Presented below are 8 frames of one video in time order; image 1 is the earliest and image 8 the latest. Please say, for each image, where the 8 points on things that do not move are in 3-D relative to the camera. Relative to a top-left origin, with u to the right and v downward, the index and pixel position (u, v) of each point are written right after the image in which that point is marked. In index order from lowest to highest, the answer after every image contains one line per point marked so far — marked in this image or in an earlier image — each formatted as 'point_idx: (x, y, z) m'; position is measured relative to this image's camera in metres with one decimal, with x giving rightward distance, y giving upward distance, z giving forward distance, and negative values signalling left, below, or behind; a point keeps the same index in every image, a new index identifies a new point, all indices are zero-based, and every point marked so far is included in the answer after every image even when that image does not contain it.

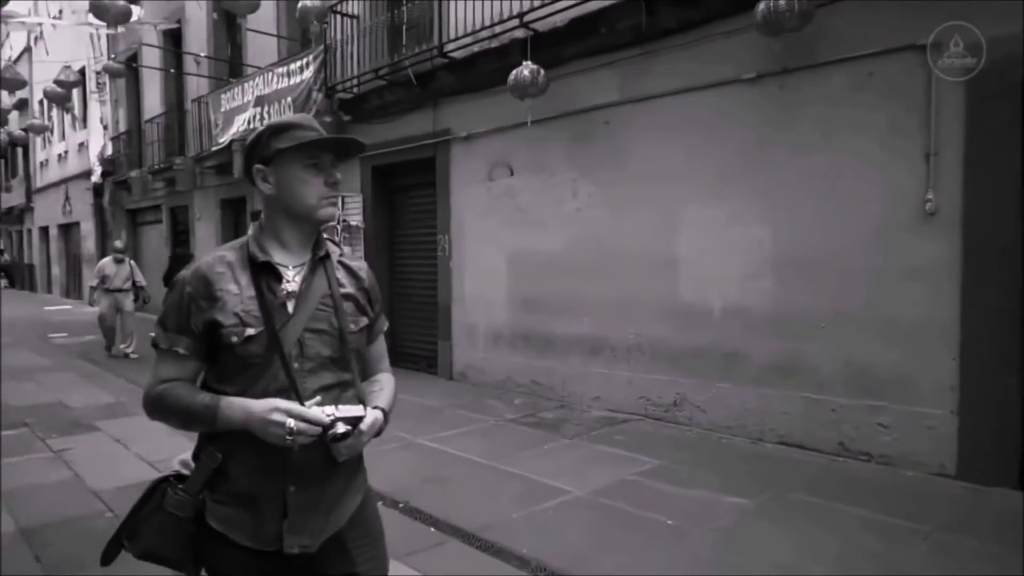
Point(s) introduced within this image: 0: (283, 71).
0: (-3.2, +3.1, +10.1) m
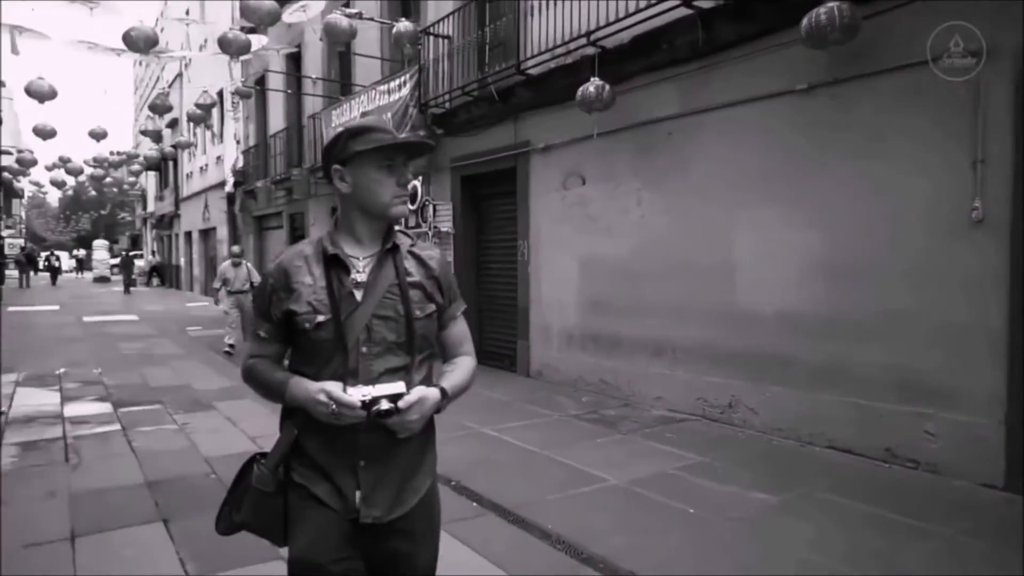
0: (-1.9, +3.1, +11.0) m
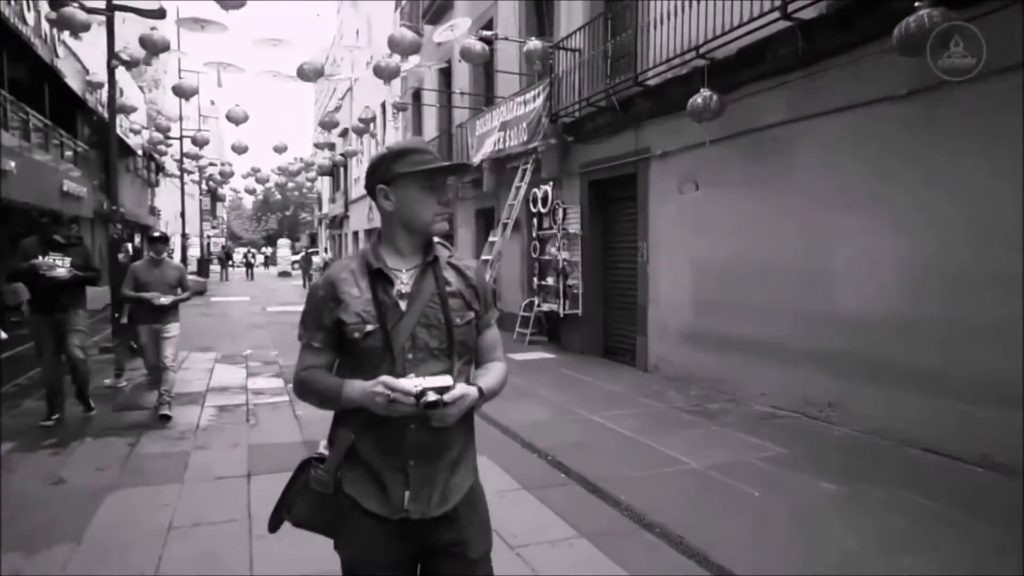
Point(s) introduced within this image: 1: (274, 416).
0: (+0.2, +3.1, +11.8) m
1: (-2.3, -1.2, +6.8) m
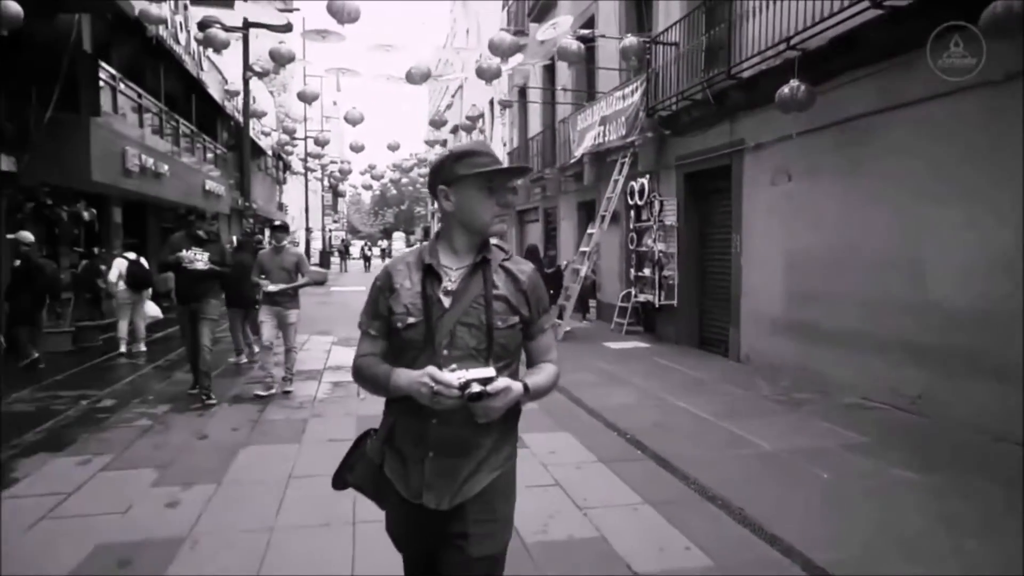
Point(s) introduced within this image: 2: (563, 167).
0: (+1.8, +3.3, +12.1) m
1: (-1.4, -1.1, +7.5) m
2: (+1.1, +2.6, +15.4) m
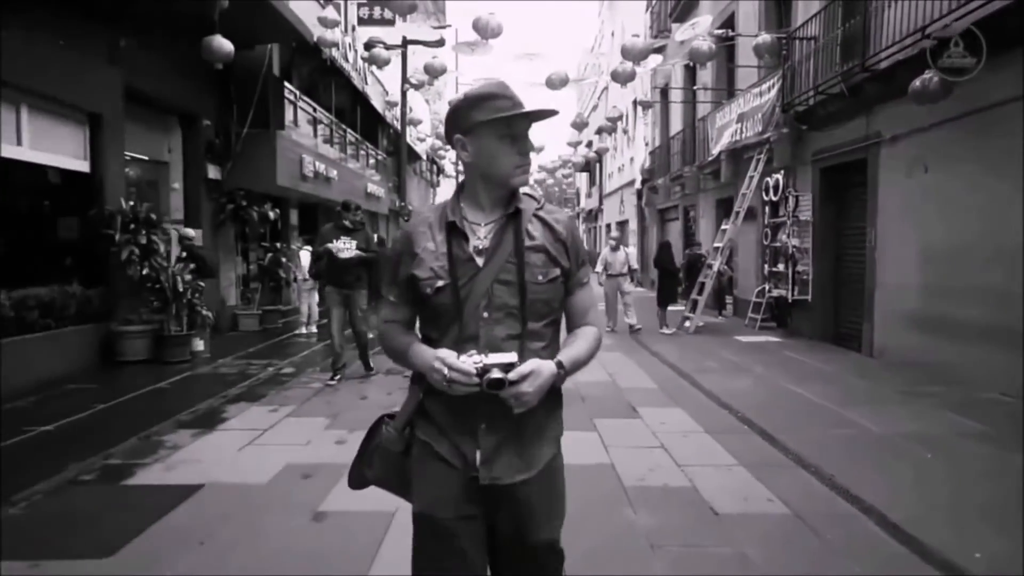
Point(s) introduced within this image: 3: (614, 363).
0: (+4.2, +3.3, +12.1) m
1: (0.0, -1.0, +8.3) m
2: (+4.1, +2.7, +15.6) m
3: (+1.3, -0.9, +9.0) m
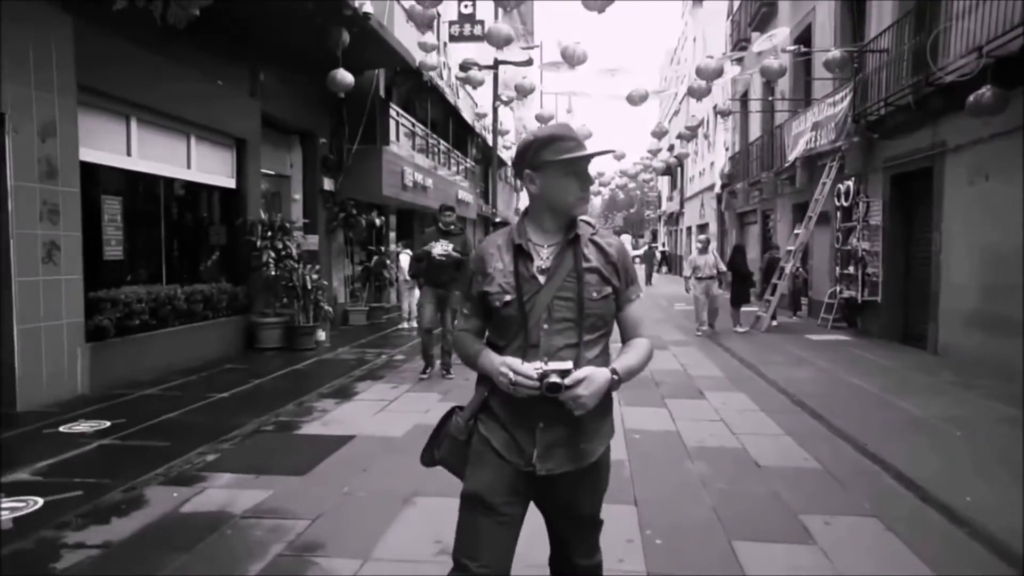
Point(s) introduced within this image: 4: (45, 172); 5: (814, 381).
0: (+5.6, +3.3, +12.7) m
1: (+1.1, -1.0, +9.4) m
2: (+6.0, +2.6, +16.1) m
3: (+2.4, -0.9, +9.9) m
4: (-4.3, +1.1, +6.7) m
5: (+3.4, -1.0, +8.2) m
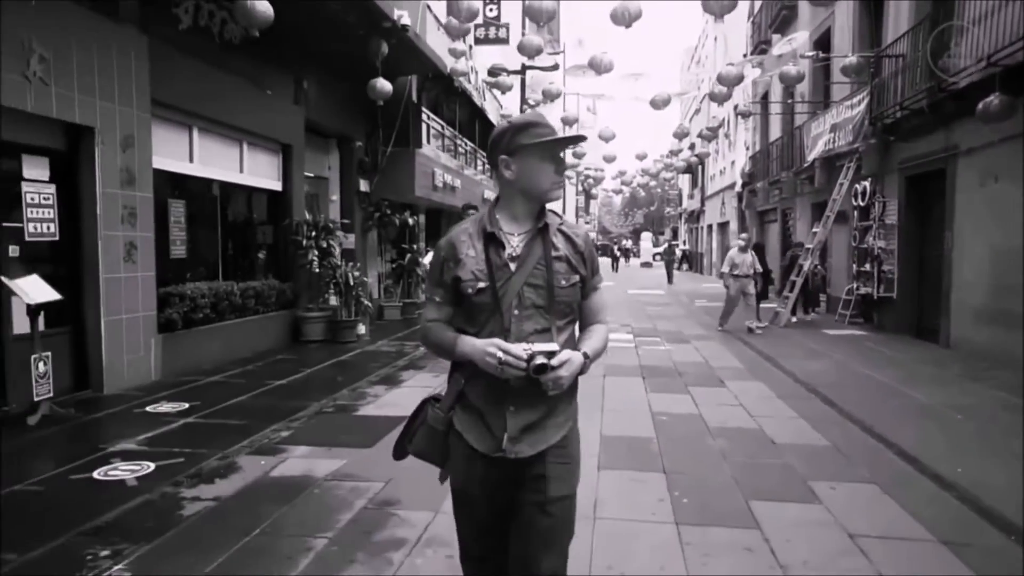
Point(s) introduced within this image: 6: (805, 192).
0: (+6.2, +3.4, +13.2) m
1: (+1.5, -0.9, +9.9) m
2: (+6.6, +2.7, +16.6) m
3: (+2.9, -0.9, +10.4) m
4: (-4.0, +1.1, +7.4) m
5: (+3.8, -1.0, +8.7) m
6: (+7.0, +2.3, +17.0) m
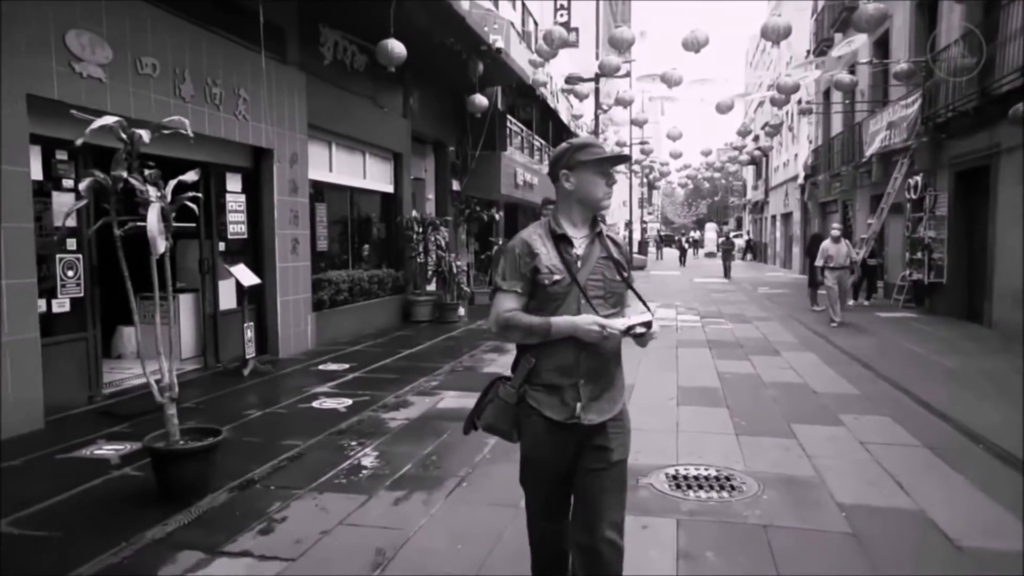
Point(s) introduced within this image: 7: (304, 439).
0: (+7.7, +3.6, +14.2) m
1: (+2.8, -0.7, +11.4) m
2: (+8.5, +3.0, +17.5) m
3: (+4.2, -0.7, +11.8) m
4: (-2.9, +1.3, +9.3) m
5: (+5.0, -0.8, +10.0) m
6: (+8.9, +2.6, +17.9) m
7: (-1.6, -1.1, +5.3) m
